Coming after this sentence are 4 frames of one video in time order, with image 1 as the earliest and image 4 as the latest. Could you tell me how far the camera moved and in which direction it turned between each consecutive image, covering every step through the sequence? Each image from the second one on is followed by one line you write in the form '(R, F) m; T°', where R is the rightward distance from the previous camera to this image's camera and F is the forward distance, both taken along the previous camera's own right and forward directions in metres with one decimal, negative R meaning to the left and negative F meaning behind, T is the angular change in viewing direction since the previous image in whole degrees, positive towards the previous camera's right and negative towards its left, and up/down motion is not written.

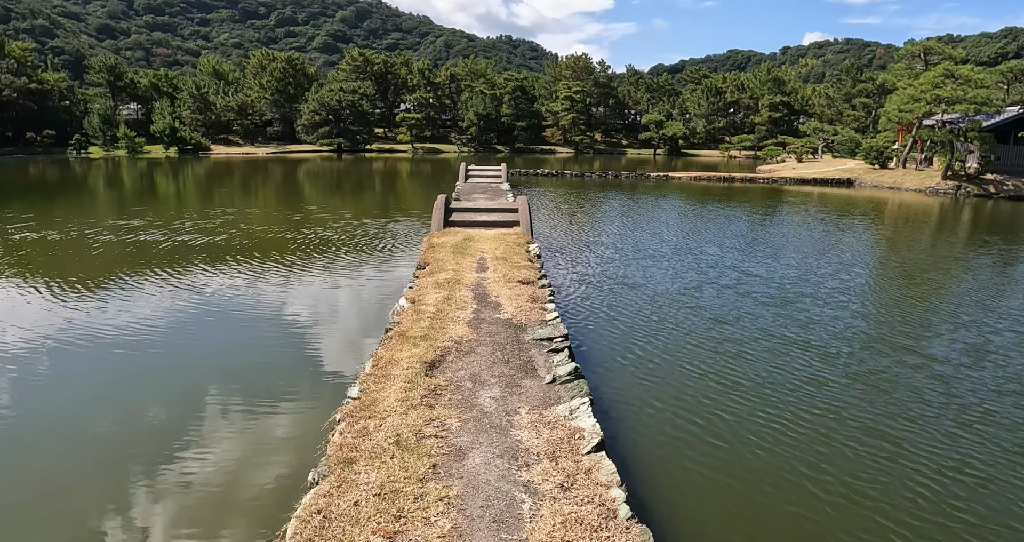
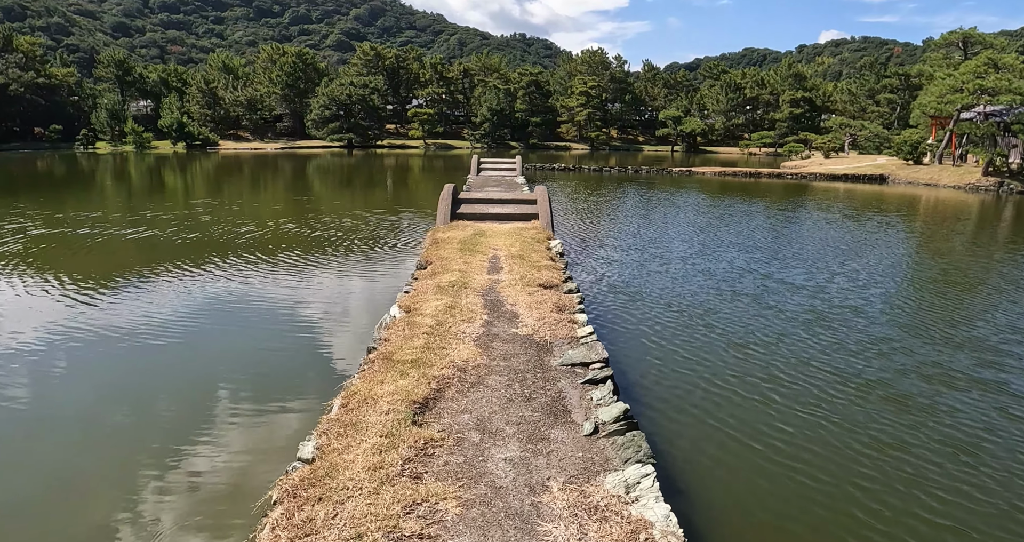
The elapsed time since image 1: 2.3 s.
(-0.1, +1.3) m; -1°
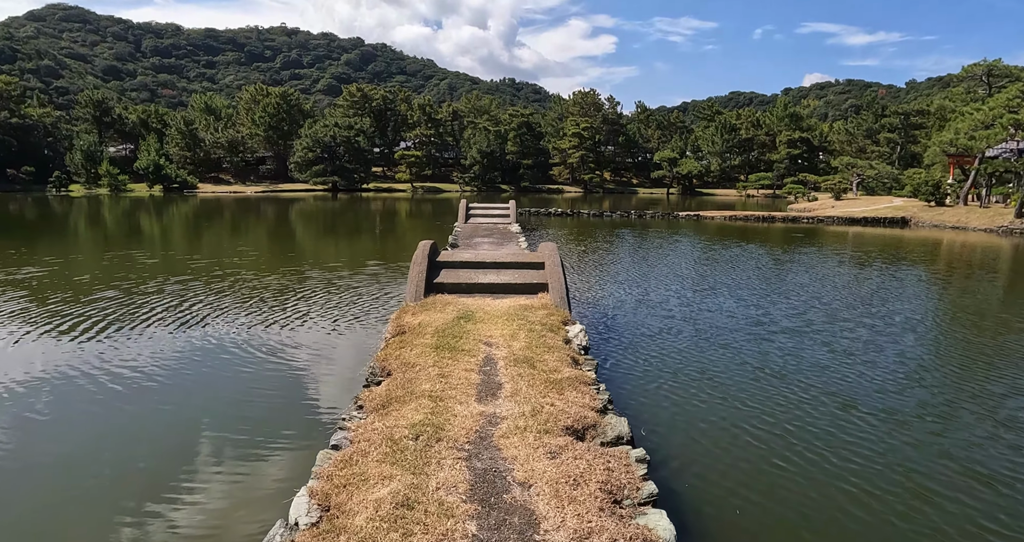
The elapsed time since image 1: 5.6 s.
(-0.1, +2.3) m; +1°
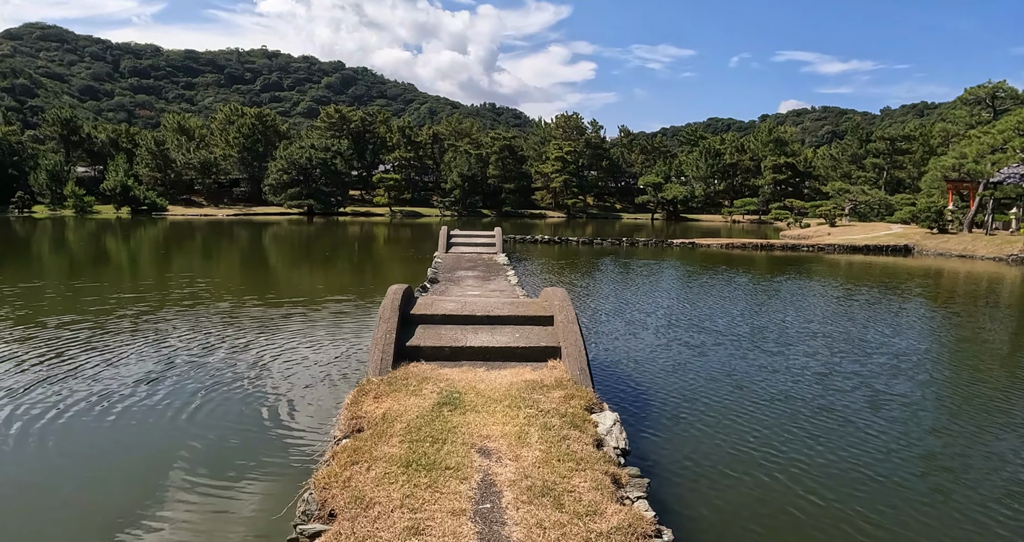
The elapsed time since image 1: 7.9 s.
(-0.1, +1.5) m; +2°
